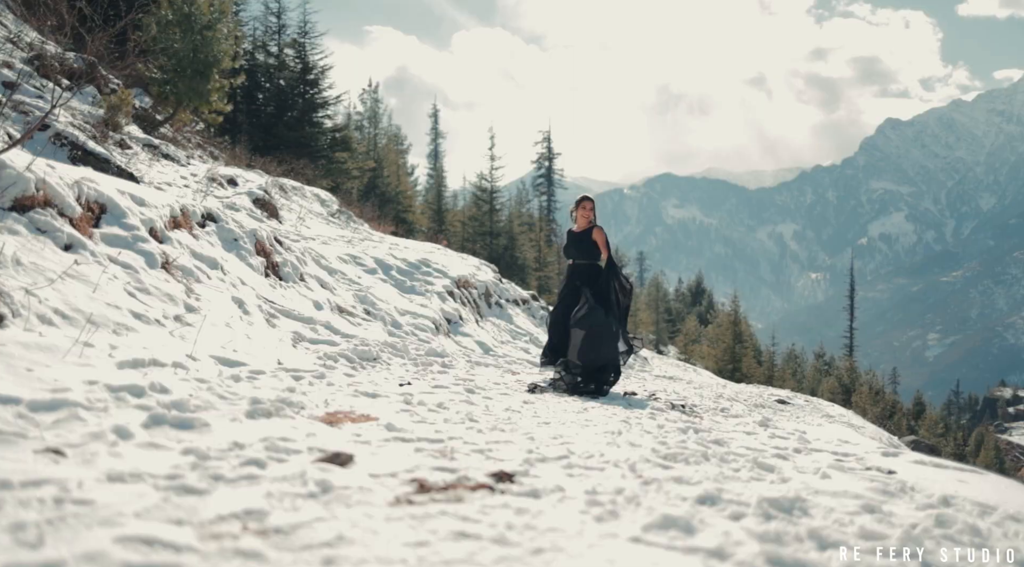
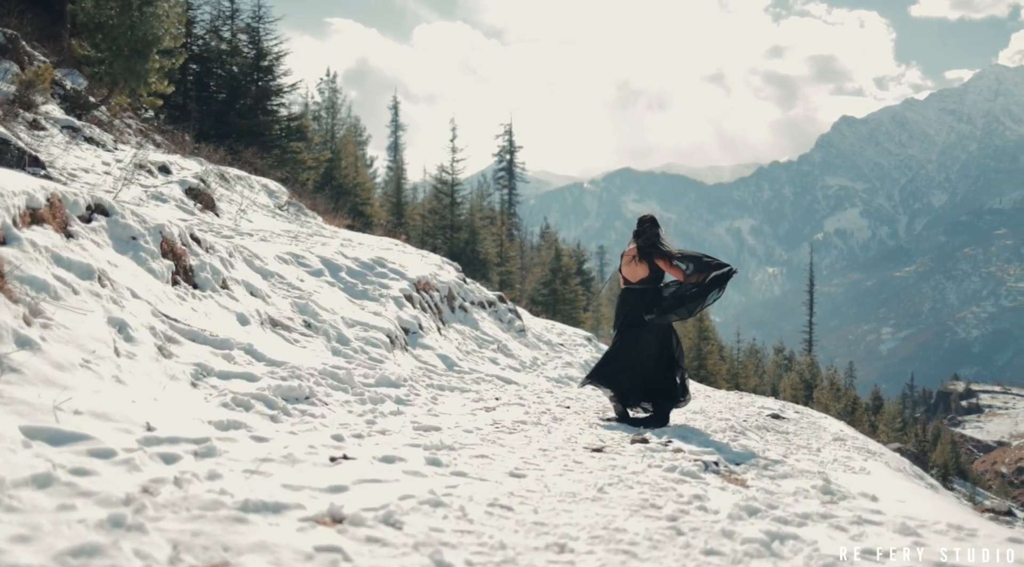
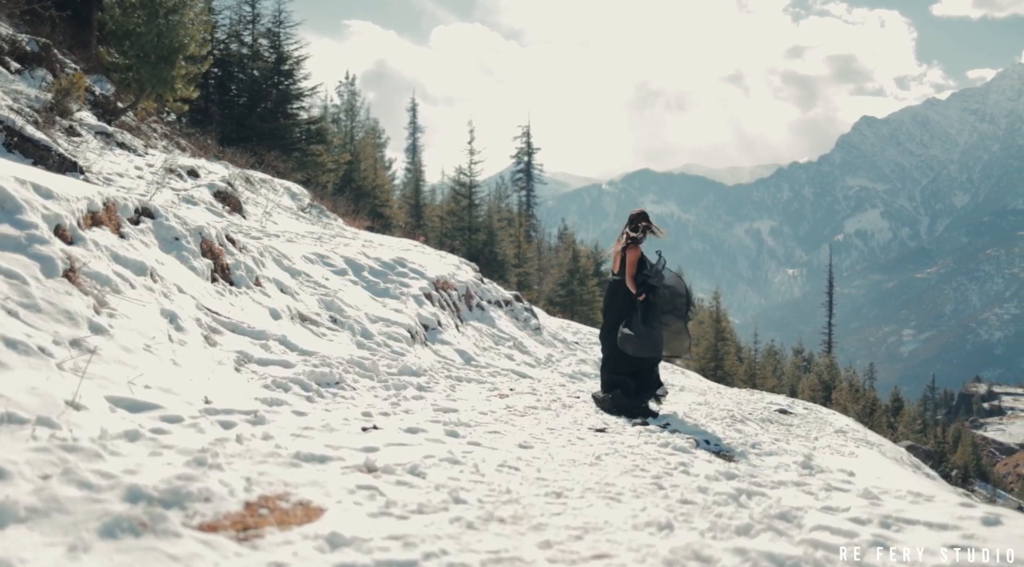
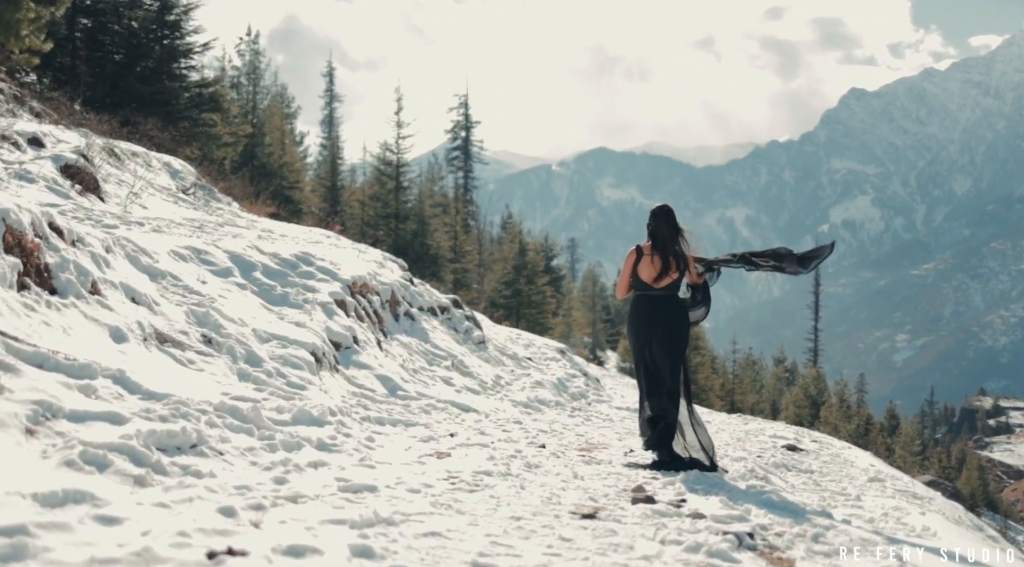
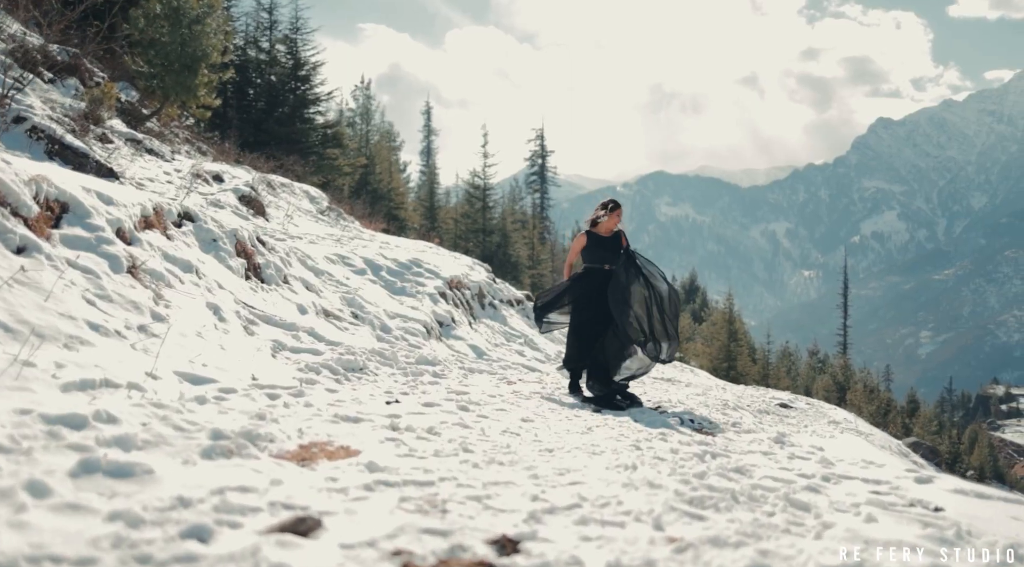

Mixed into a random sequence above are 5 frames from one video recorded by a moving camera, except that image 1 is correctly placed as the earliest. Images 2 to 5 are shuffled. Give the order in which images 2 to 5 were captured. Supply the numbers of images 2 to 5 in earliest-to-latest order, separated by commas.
5, 3, 2, 4
